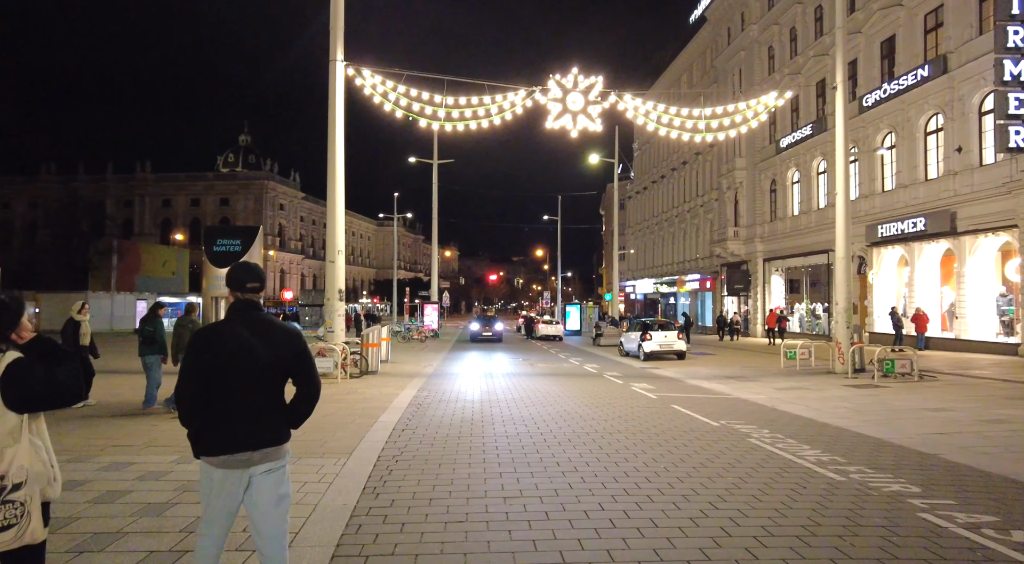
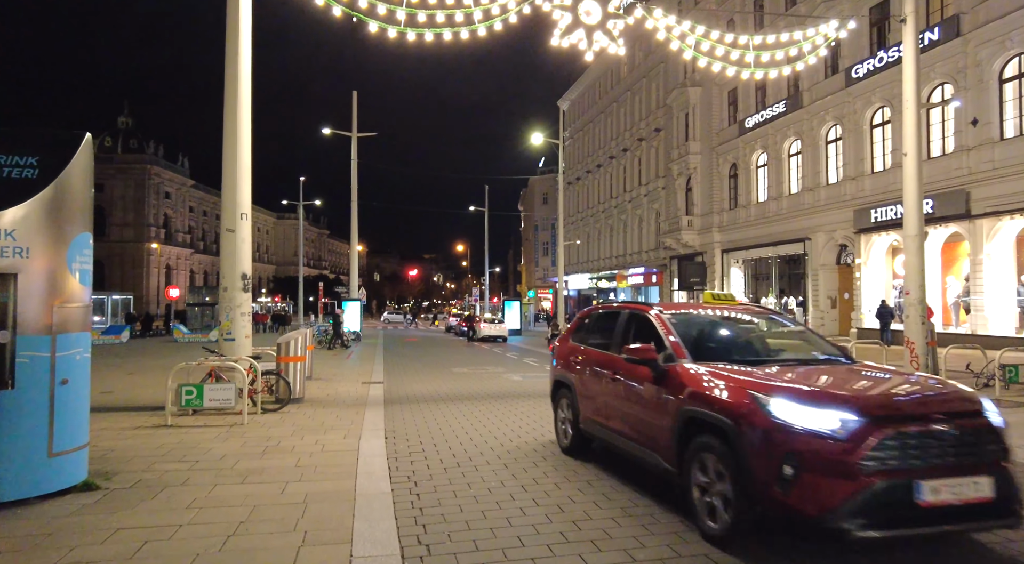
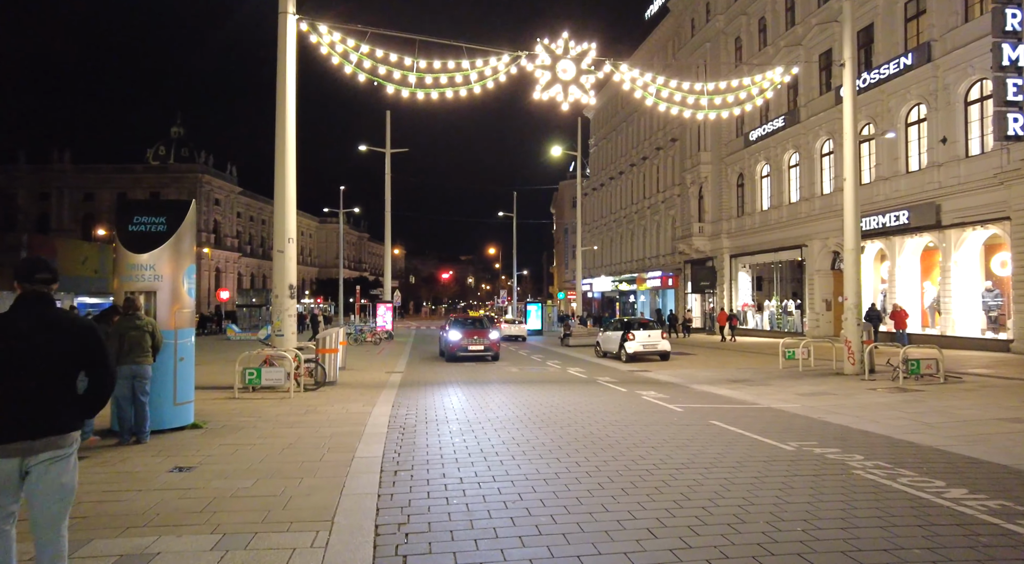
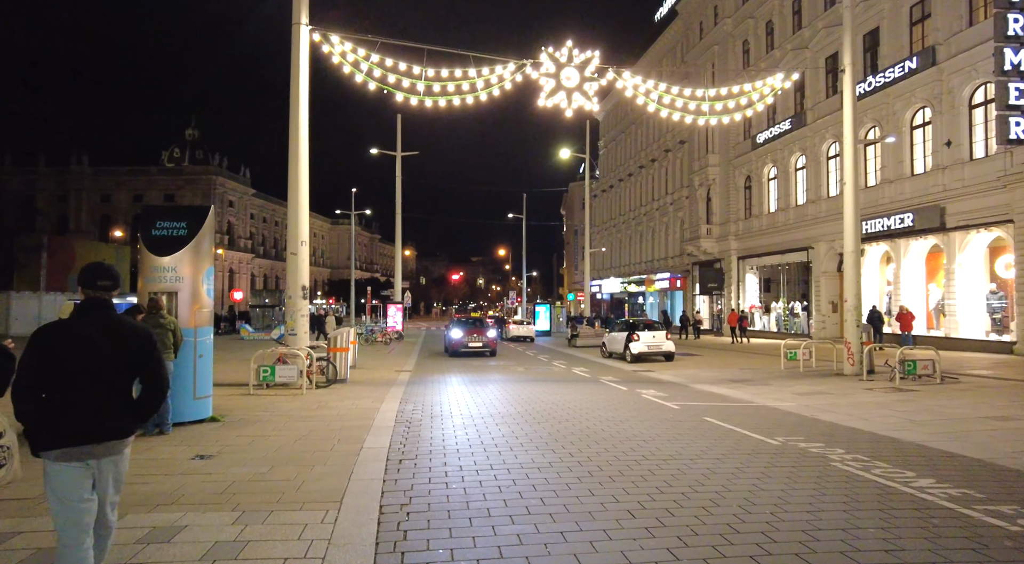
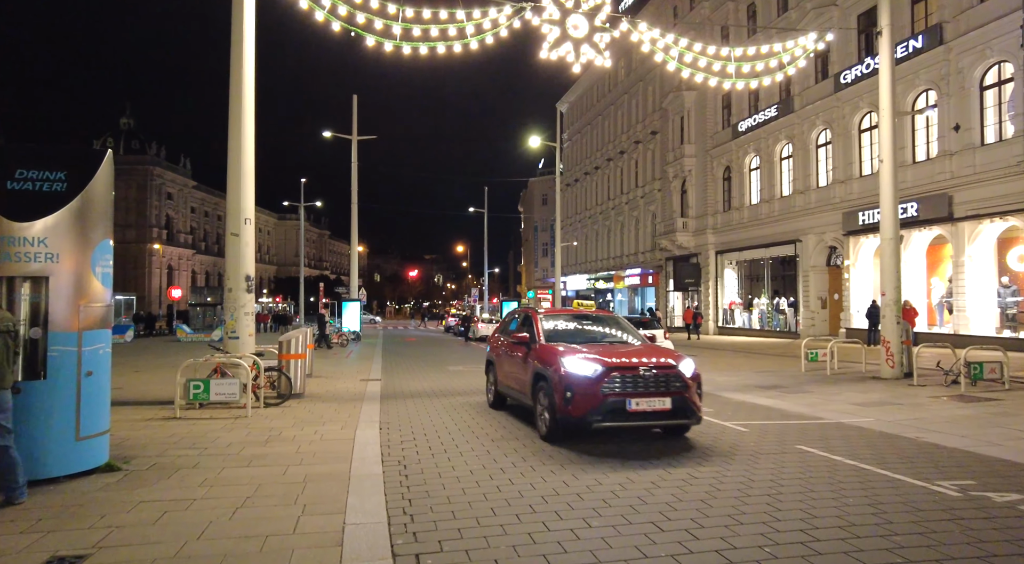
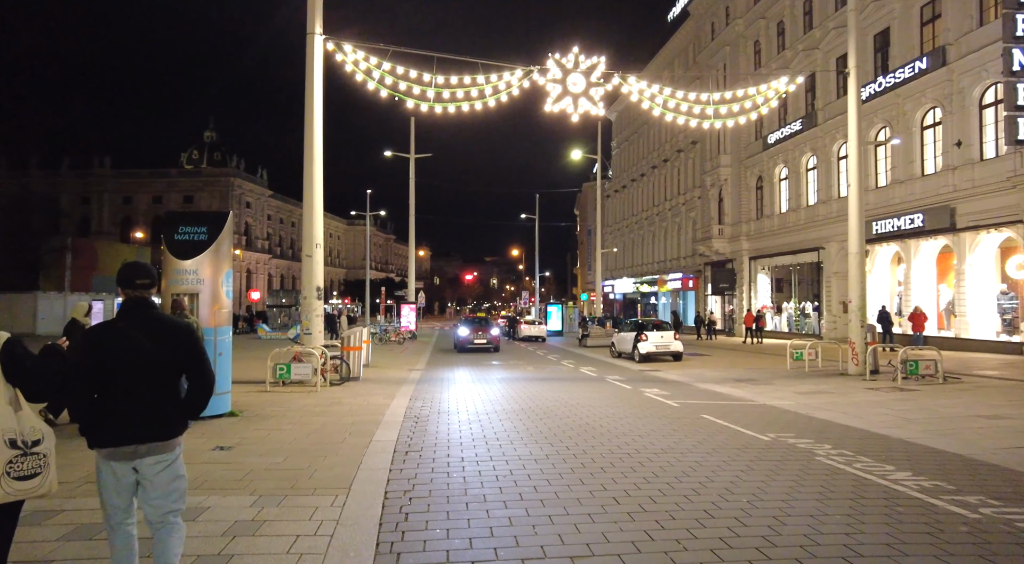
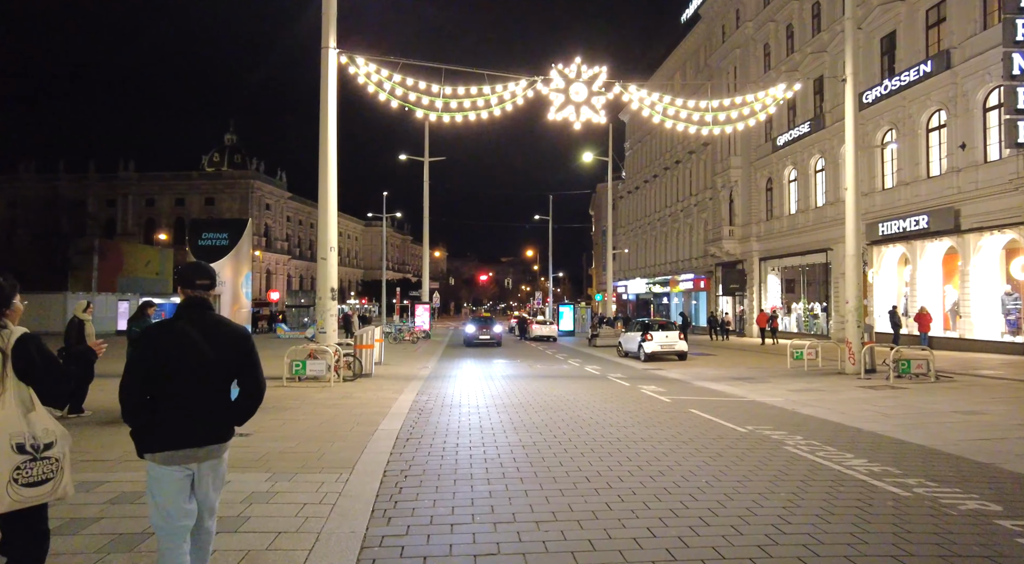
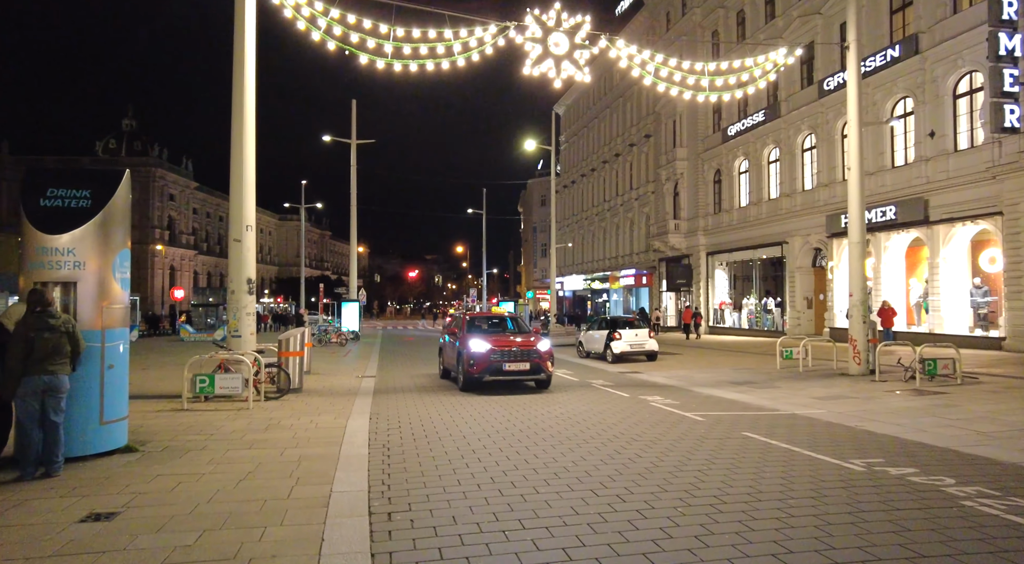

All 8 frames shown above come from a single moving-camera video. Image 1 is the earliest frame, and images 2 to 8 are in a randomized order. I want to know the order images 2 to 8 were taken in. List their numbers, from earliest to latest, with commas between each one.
7, 6, 4, 3, 8, 5, 2
